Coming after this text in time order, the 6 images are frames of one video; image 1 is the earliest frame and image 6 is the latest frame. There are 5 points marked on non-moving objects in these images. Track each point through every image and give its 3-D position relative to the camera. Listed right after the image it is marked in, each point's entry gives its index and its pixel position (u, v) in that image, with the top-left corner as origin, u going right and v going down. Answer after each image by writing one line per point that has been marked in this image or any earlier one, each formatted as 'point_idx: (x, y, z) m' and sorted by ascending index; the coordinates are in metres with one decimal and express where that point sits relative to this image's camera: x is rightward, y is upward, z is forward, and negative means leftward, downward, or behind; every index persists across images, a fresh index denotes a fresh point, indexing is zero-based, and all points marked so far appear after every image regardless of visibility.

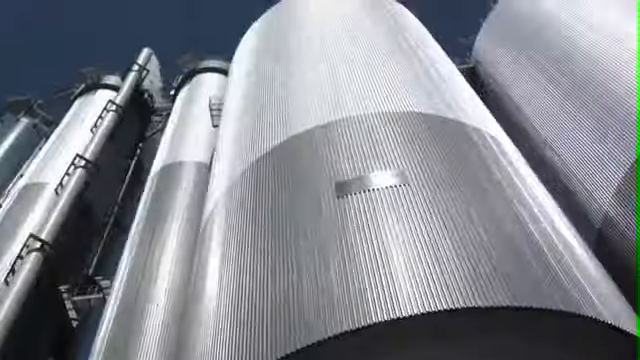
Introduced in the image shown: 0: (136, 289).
0: (-4.8, -3.0, +14.9) m
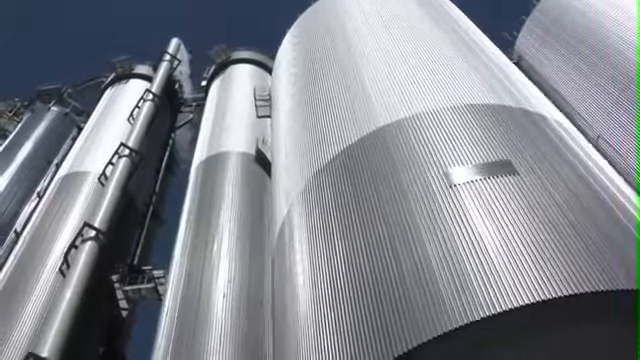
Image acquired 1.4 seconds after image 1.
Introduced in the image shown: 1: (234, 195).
0: (-3.2, -2.7, +14.8) m
1: (-2.7, -0.5, +18.0) m
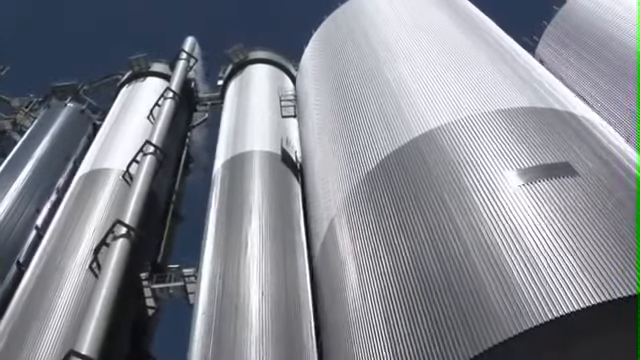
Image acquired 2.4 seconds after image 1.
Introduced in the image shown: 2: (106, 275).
0: (-2.3, -2.7, +14.8) m
1: (-1.8, -0.5, +18.0) m
2: (-5.5, -2.5, +14.7) m
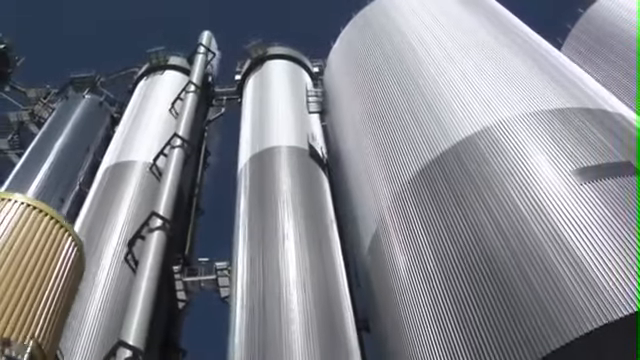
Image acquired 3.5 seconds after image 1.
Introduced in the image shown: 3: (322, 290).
0: (-1.3, -2.5, +14.9) m
1: (-0.9, -0.3, +18.0) m
2: (-4.5, -2.3, +14.7) m
3: (+0.1, -2.8, +14.8) m
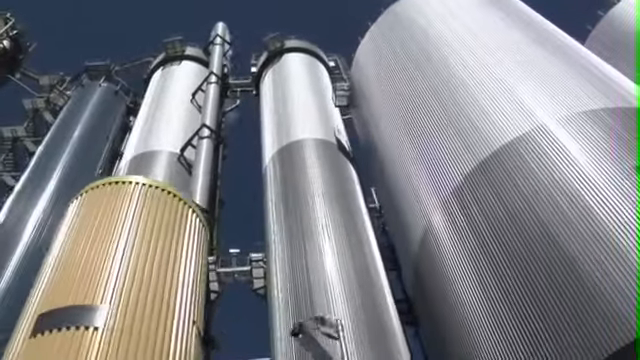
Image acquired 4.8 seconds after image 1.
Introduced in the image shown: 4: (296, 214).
0: (-0.2, -2.3, +14.9) m
1: (+0.1, -0.1, +18.1) m
2: (-3.4, -2.0, +14.7) m
3: (+1.2, -2.7, +14.9) m
4: (-0.7, -0.9, +16.9) m
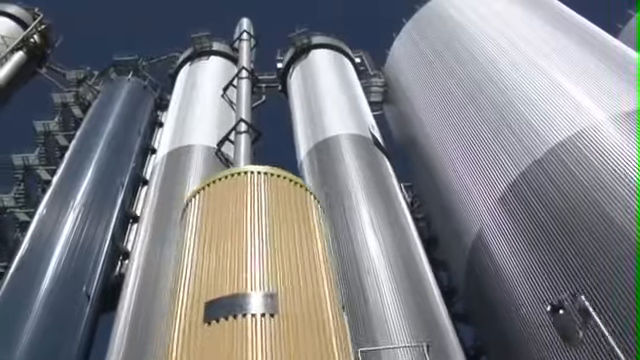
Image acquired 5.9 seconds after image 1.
0: (+1.1, -2.2, +15.0) m
1: (+1.4, 0.0, +18.2) m
2: (-2.1, -1.8, +14.7) m
3: (+2.5, -2.5, +15.0) m
4: (+0.6, -0.8, +17.0) m
